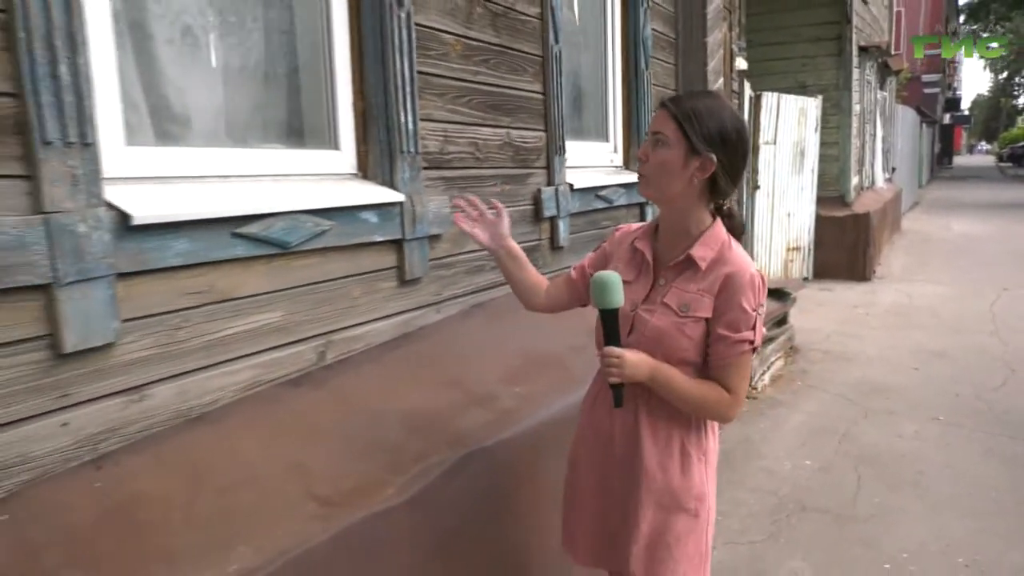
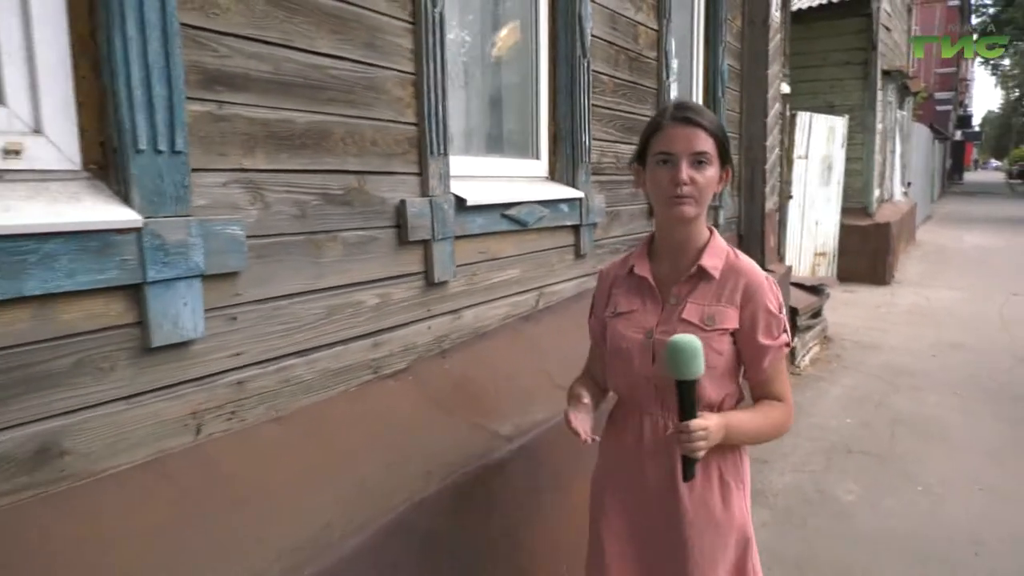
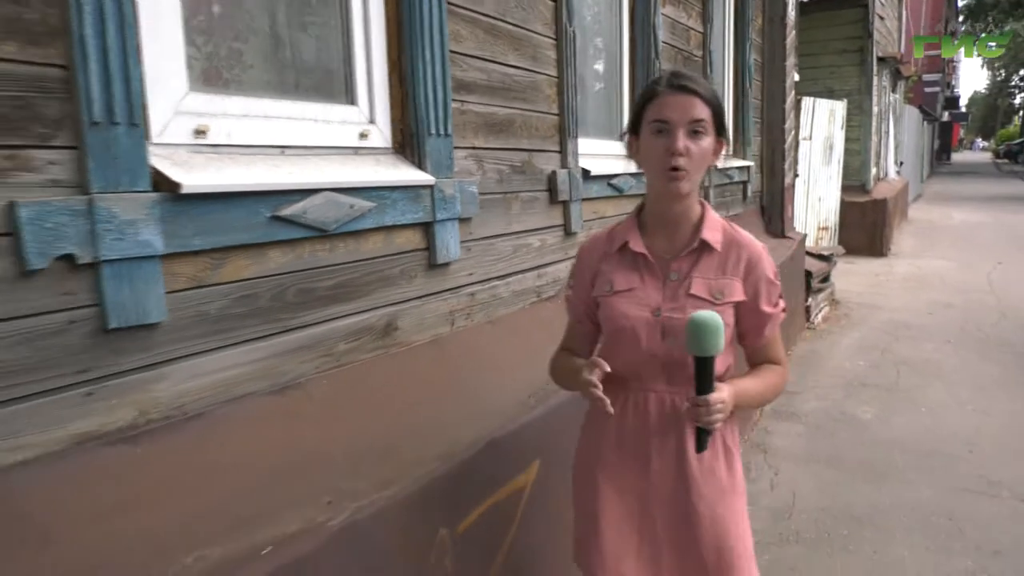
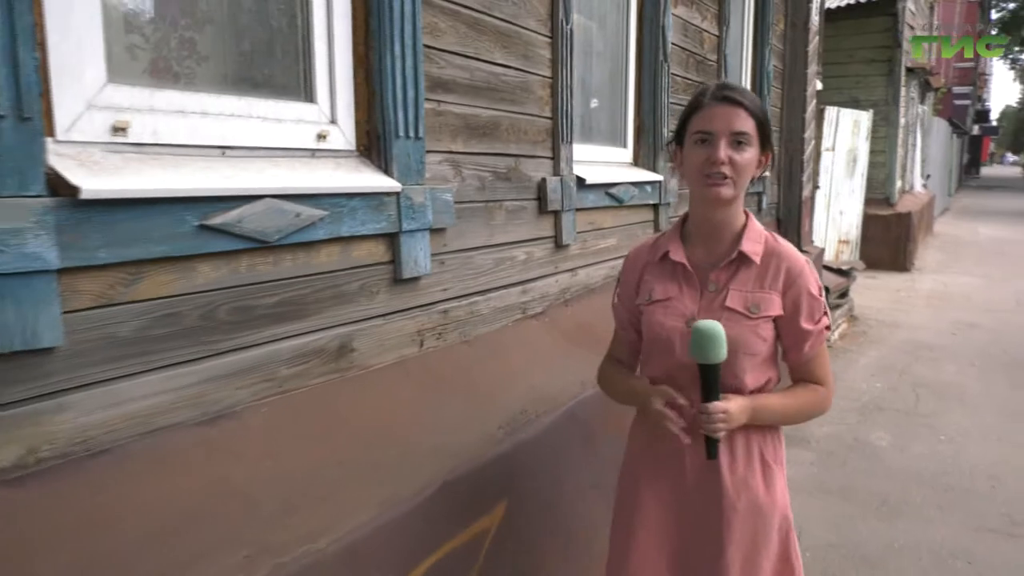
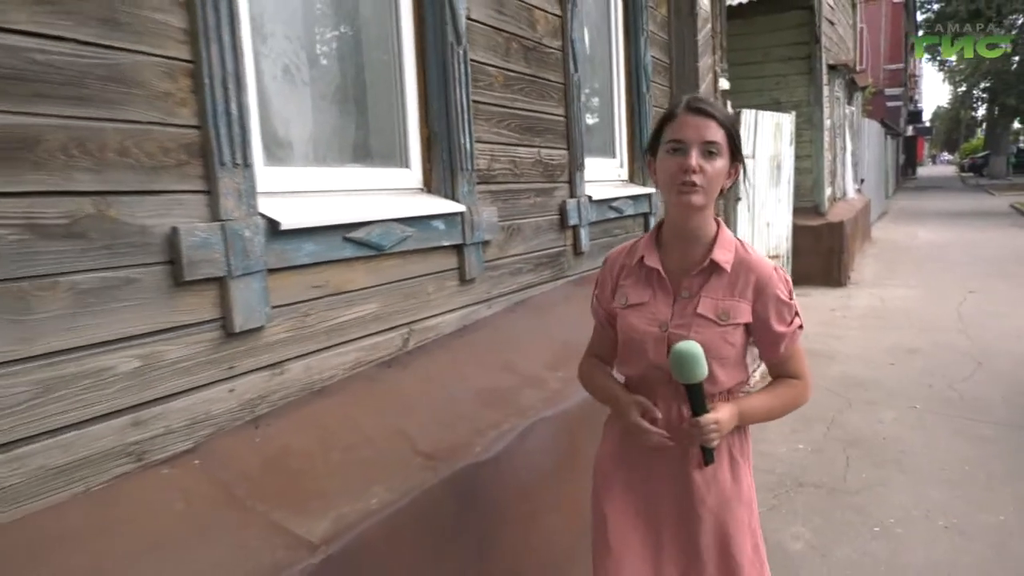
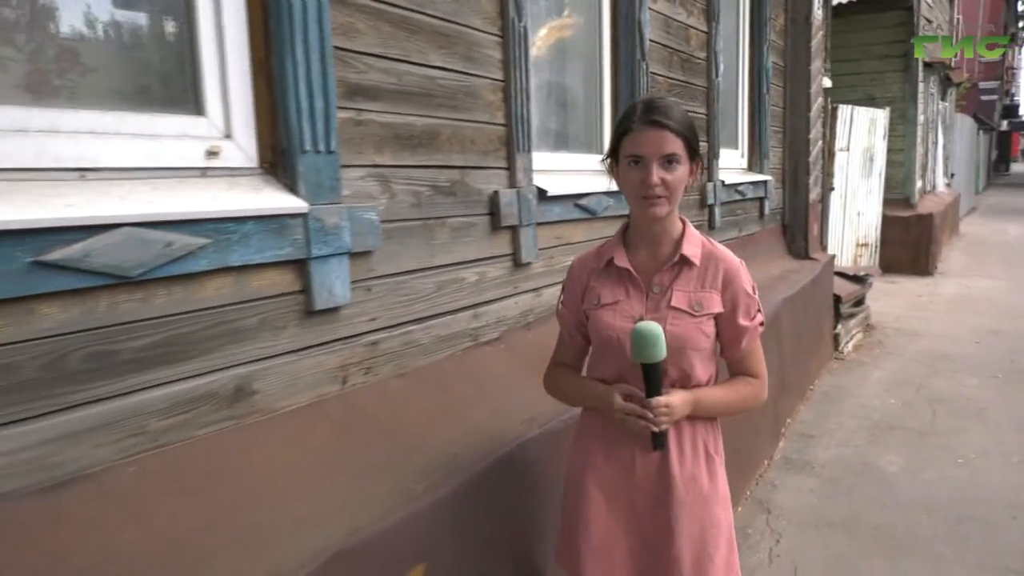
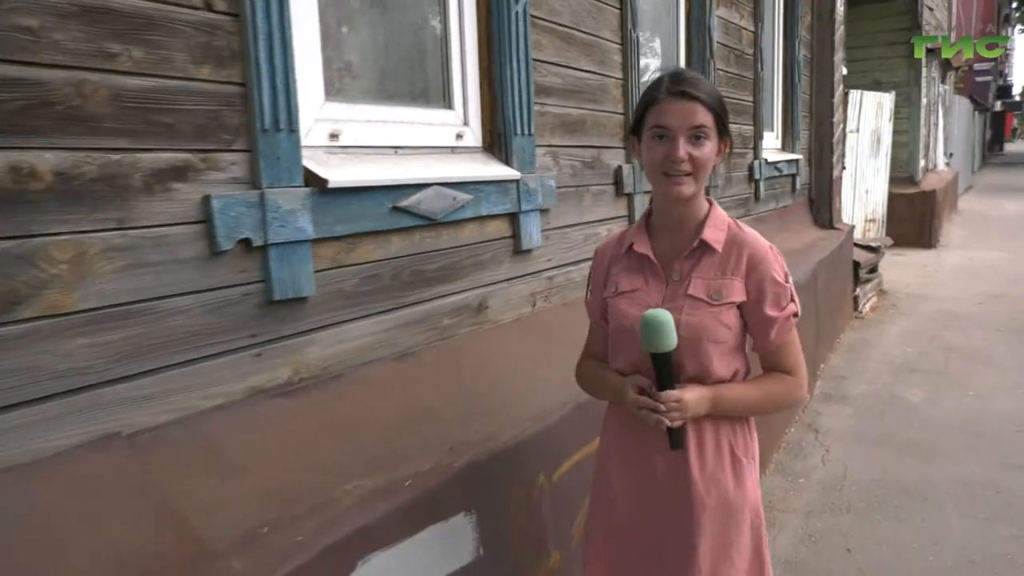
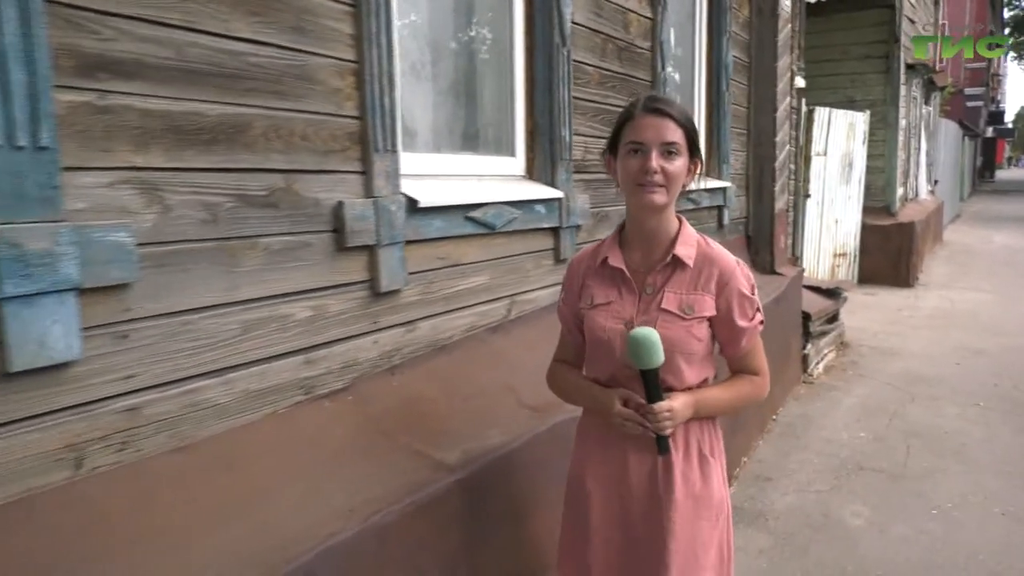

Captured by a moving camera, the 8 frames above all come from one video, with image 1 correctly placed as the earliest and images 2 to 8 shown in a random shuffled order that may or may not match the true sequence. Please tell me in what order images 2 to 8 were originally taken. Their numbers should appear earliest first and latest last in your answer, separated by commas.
5, 8, 2, 6, 4, 3, 7
